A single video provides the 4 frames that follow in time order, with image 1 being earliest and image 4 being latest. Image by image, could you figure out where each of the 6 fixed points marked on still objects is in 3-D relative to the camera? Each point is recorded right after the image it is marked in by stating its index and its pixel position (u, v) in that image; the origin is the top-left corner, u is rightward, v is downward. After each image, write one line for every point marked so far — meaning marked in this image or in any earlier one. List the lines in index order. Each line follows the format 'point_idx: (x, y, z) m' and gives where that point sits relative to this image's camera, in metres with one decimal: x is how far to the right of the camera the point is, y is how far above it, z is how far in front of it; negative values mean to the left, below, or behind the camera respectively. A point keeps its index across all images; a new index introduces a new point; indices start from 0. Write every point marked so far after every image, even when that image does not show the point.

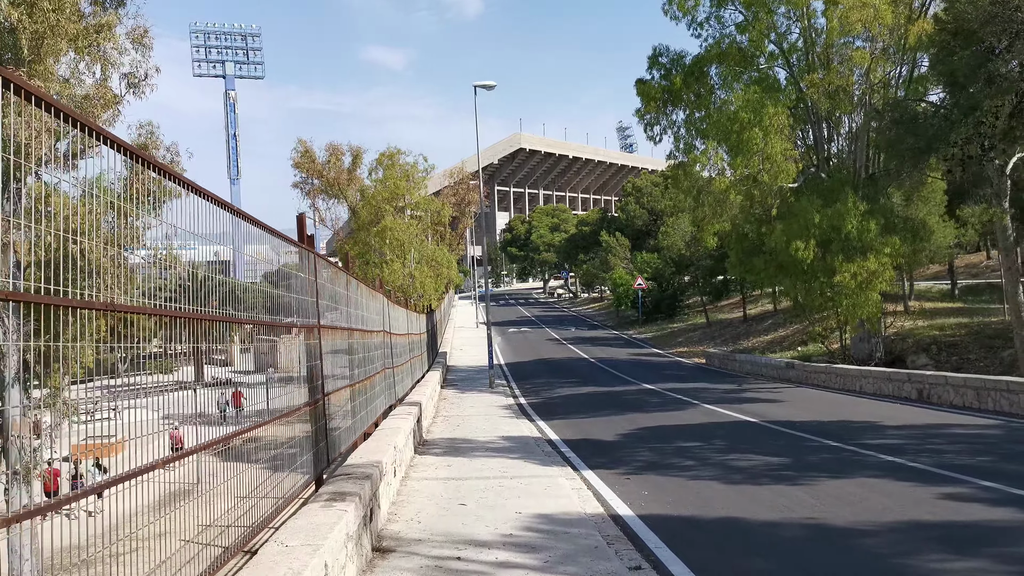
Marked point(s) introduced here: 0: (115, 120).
0: (-8.7, +3.7, +16.7) m
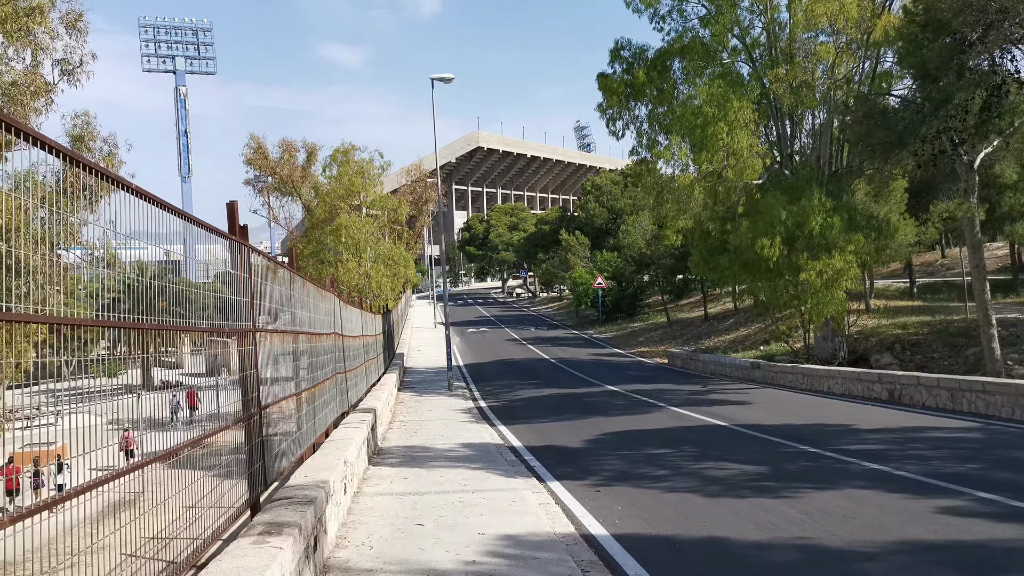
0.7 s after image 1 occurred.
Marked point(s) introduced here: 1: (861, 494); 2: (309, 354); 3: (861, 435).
0: (-9.6, +3.7, +15.5) m
1: (+3.3, -2.0, +7.2) m
2: (-2.7, -0.9, +10.2) m
3: (+4.9, -2.0, +10.5) m
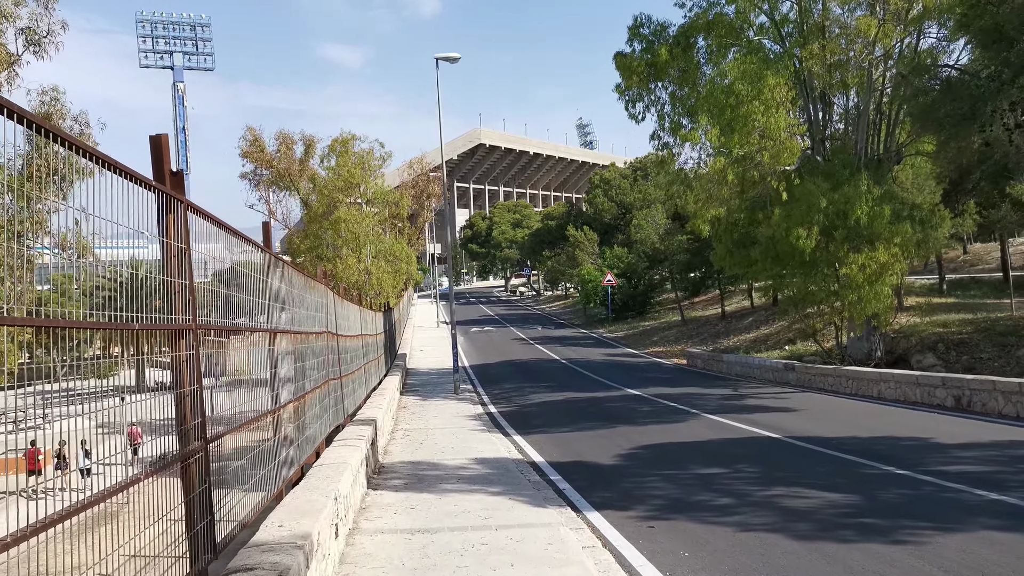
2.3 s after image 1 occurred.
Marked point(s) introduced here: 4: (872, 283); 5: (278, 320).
0: (-9.3, +3.8, +13.9) m
1: (+3.6, -1.8, +5.6) m
2: (-2.4, -0.8, +8.6) m
3: (+5.2, -1.9, +8.9) m
4: (+8.2, +0.1, +17.2) m
5: (-2.4, -0.3, +7.9) m
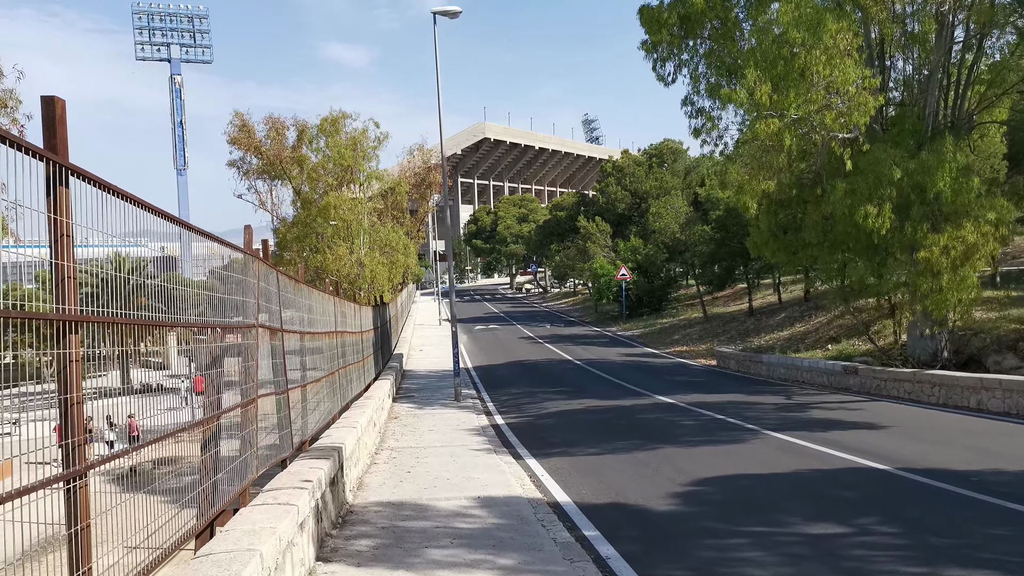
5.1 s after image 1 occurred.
0: (-9.1, +4.0, +11.1) m
1: (+3.7, -1.6, +2.7) m
2: (-2.3, -0.6, +5.8) m
3: (+5.3, -1.7, +6.1) m
4: (+8.4, +0.3, +14.4) m
5: (-2.2, -0.1, +5.1) m
